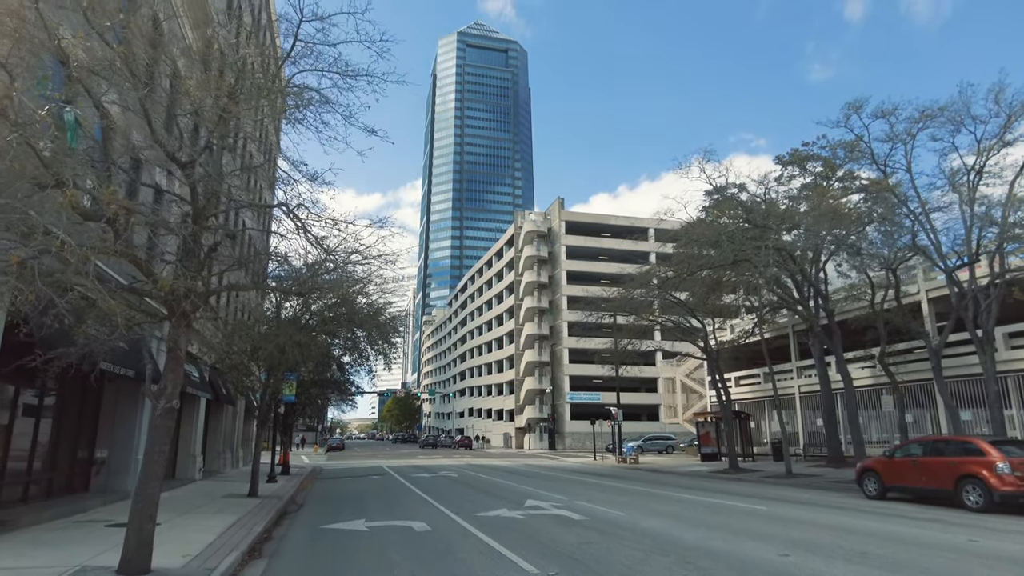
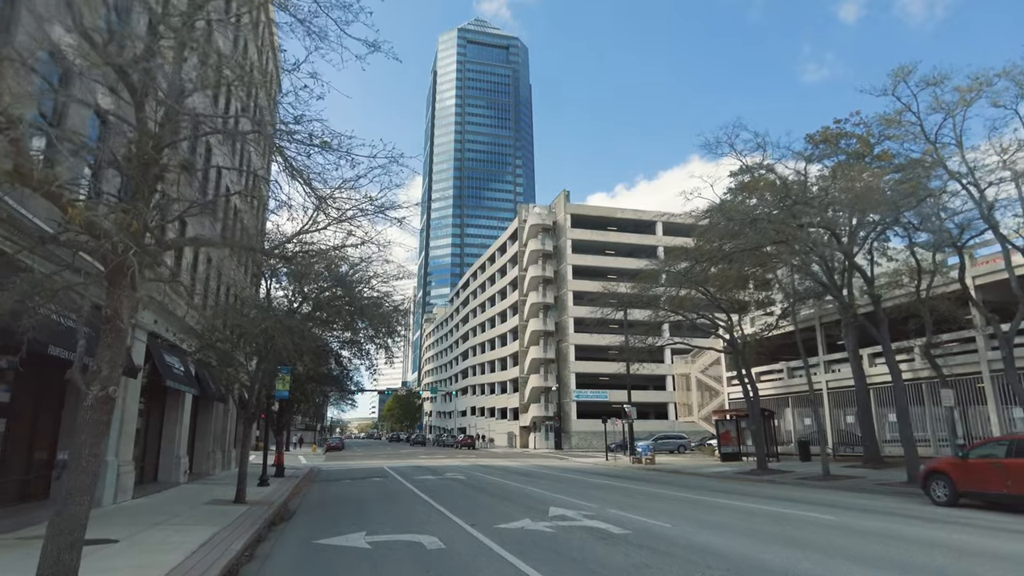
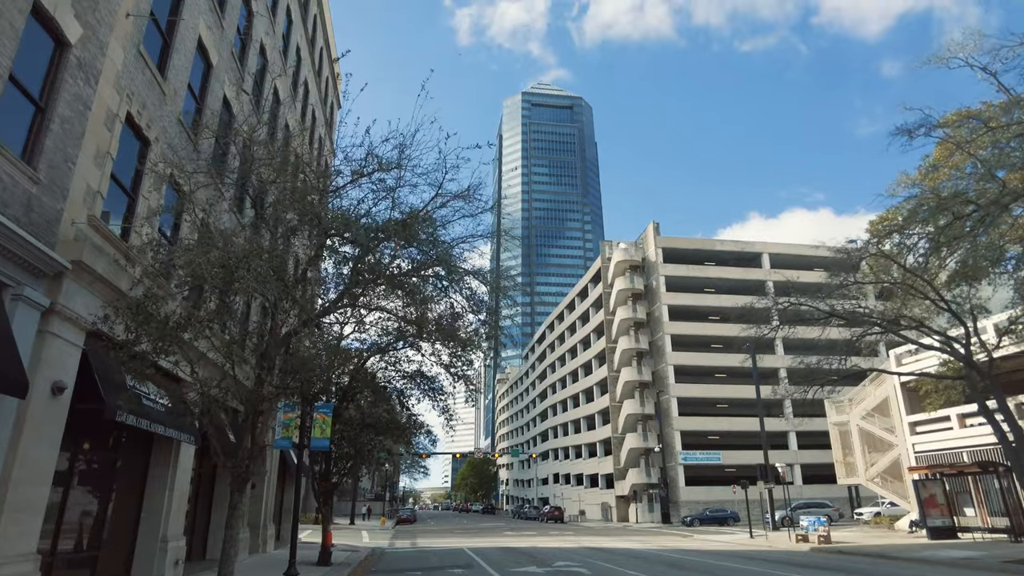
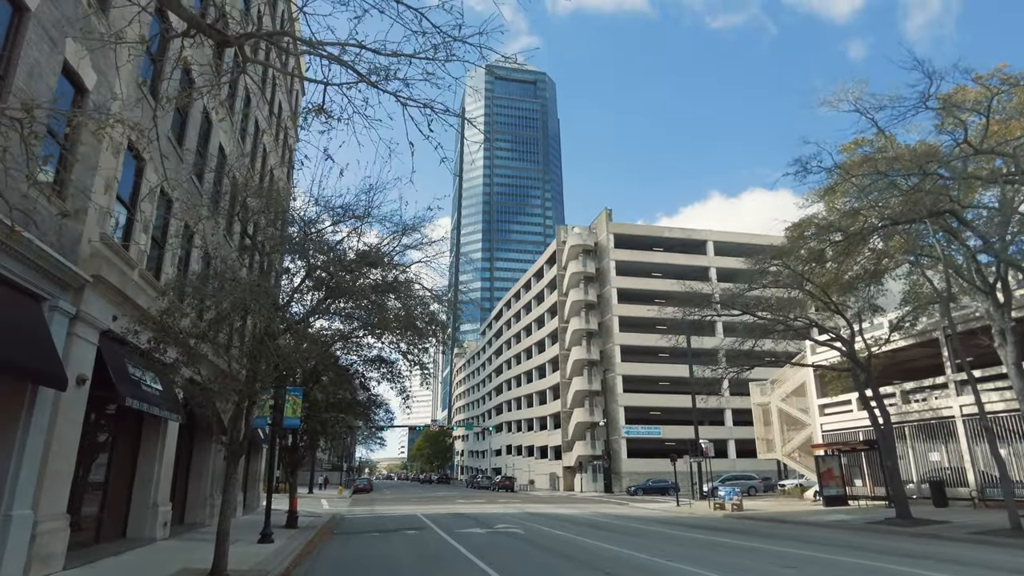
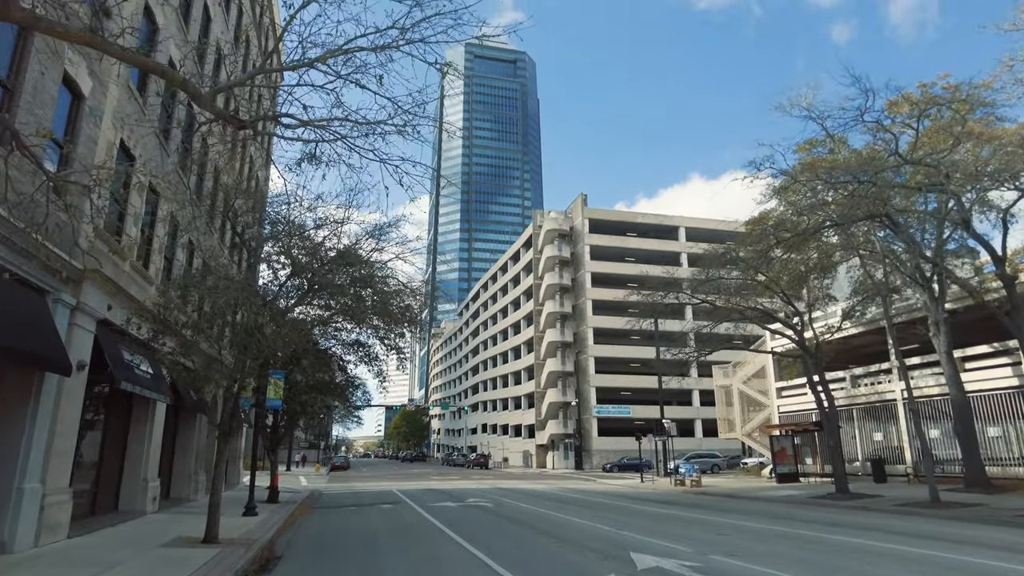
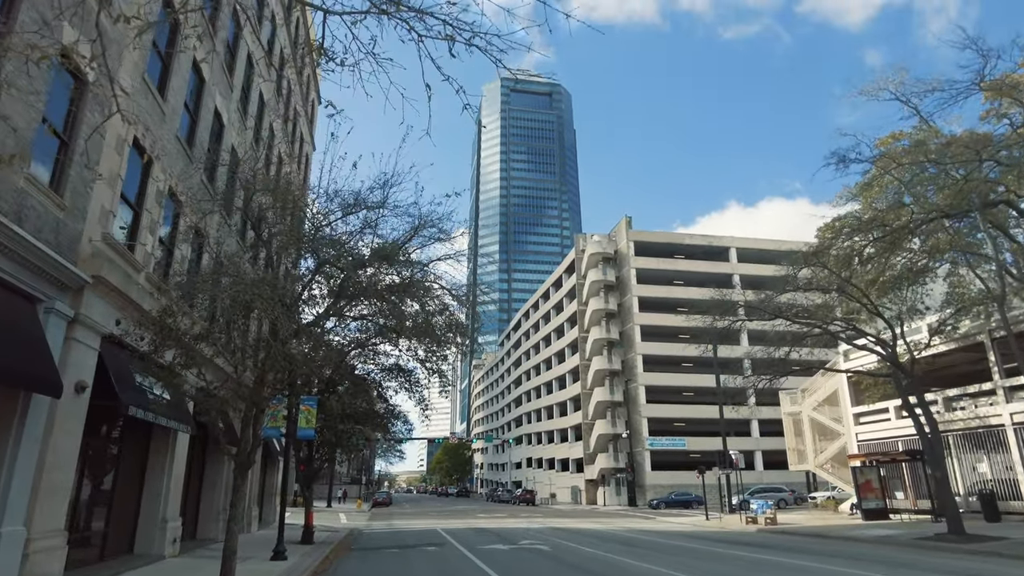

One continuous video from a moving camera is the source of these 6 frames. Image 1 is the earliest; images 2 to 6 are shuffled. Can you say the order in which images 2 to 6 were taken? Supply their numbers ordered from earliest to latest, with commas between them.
2, 5, 4, 6, 3
